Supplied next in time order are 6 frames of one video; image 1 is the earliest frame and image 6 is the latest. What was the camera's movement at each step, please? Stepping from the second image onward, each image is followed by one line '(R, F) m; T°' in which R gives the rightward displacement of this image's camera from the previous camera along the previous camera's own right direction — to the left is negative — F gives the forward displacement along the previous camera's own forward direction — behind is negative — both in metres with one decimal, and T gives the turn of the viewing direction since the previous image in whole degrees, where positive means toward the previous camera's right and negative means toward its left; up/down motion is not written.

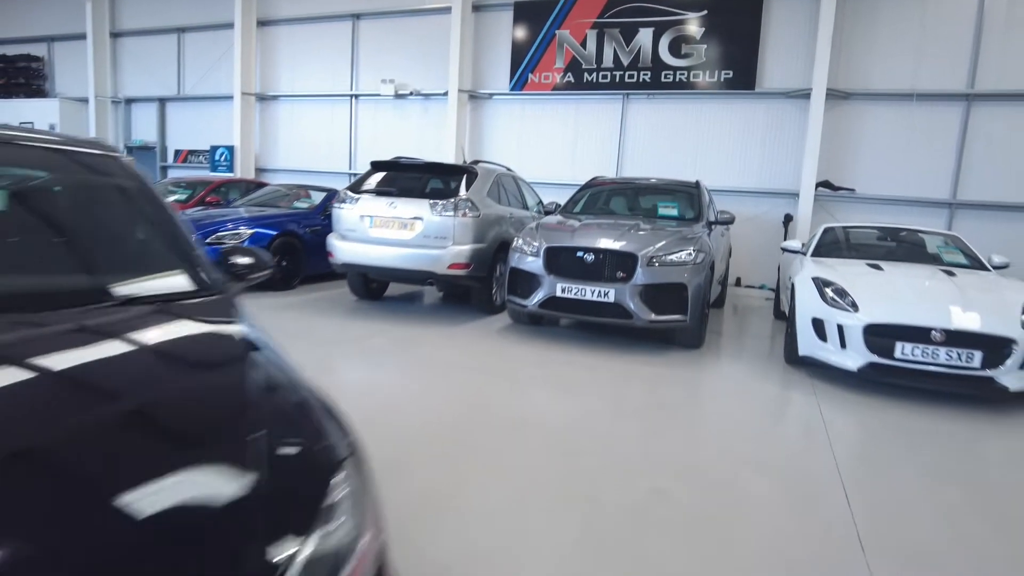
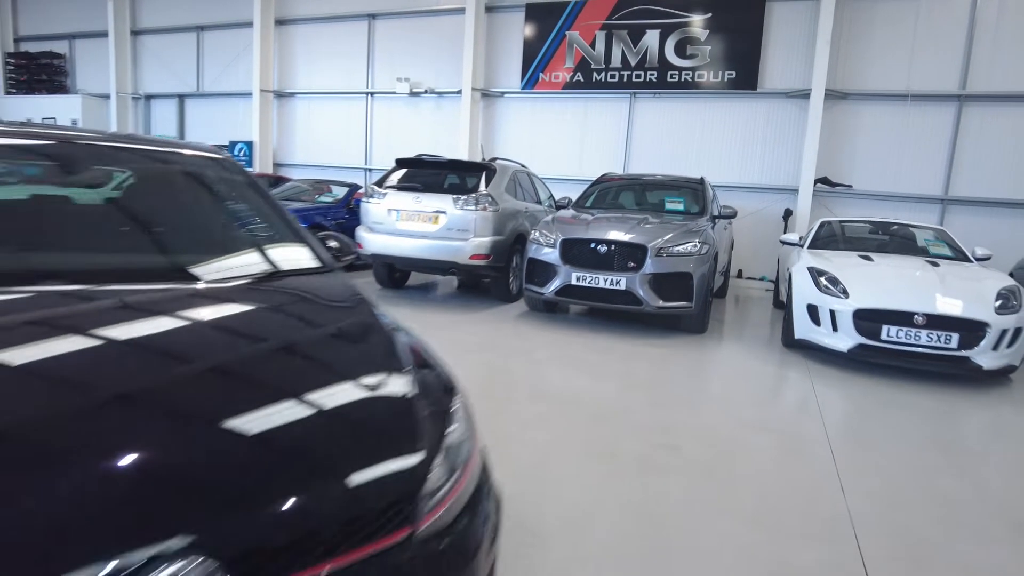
(-0.1, -0.4) m; 0°
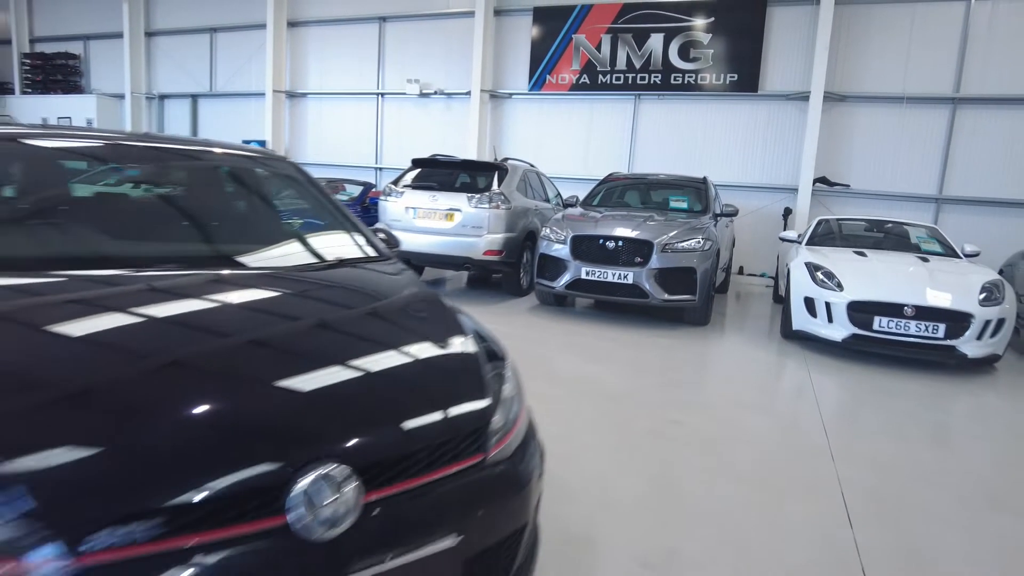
(-0.1, -0.3) m; 0°
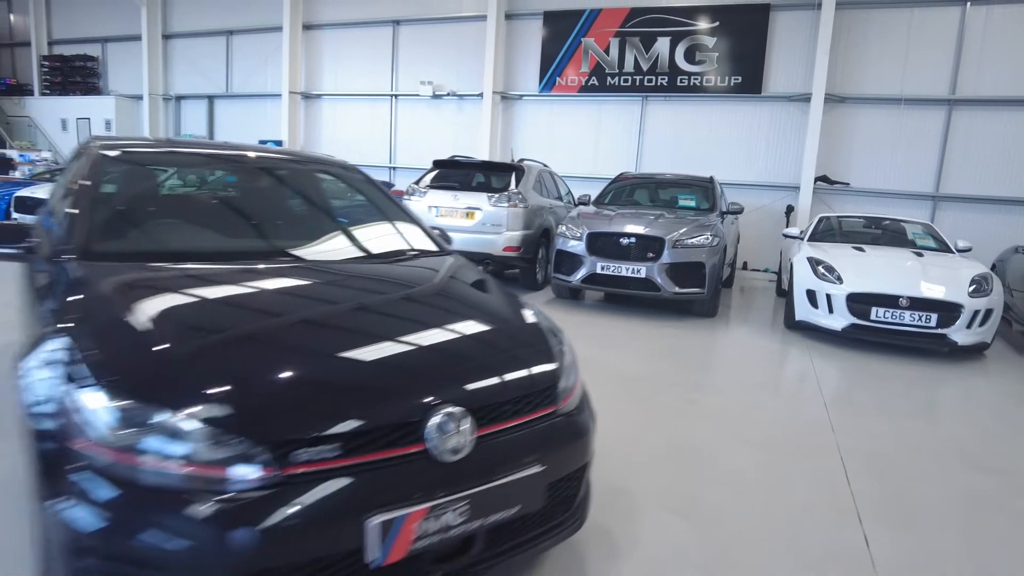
(-0.2, -0.3) m; 0°
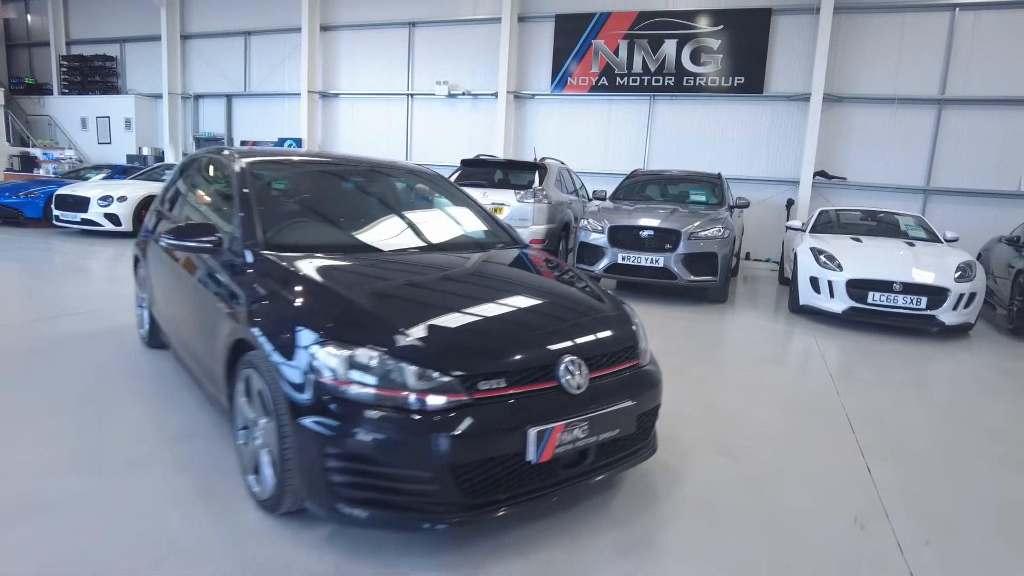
(-0.3, -0.5) m; 0°
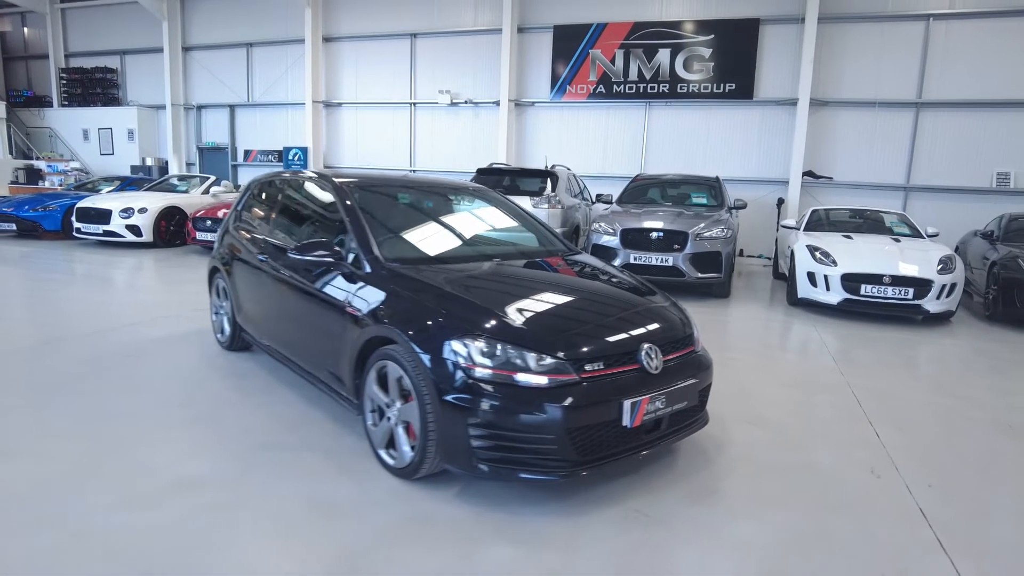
(-0.4, -0.4) m; +2°
